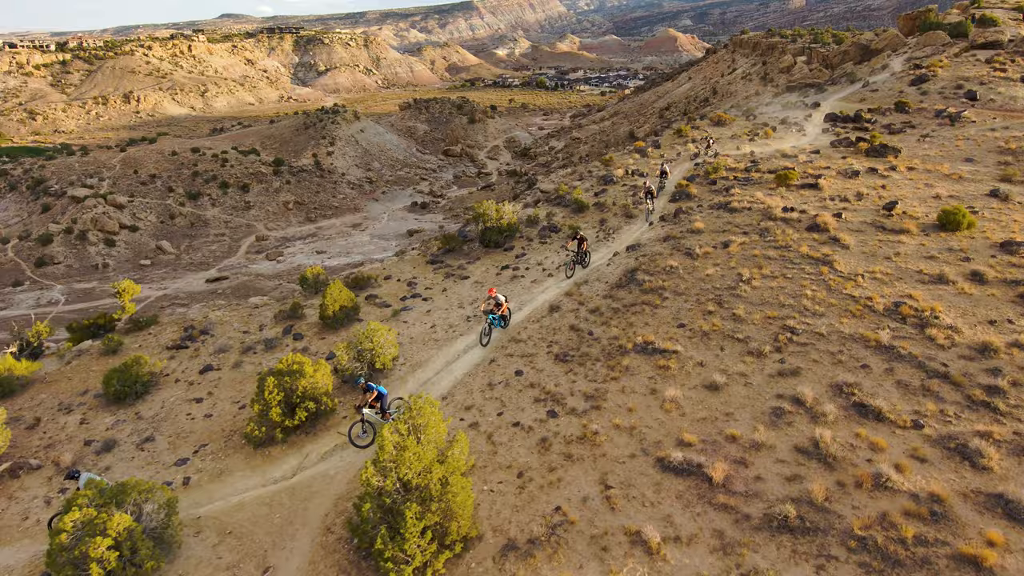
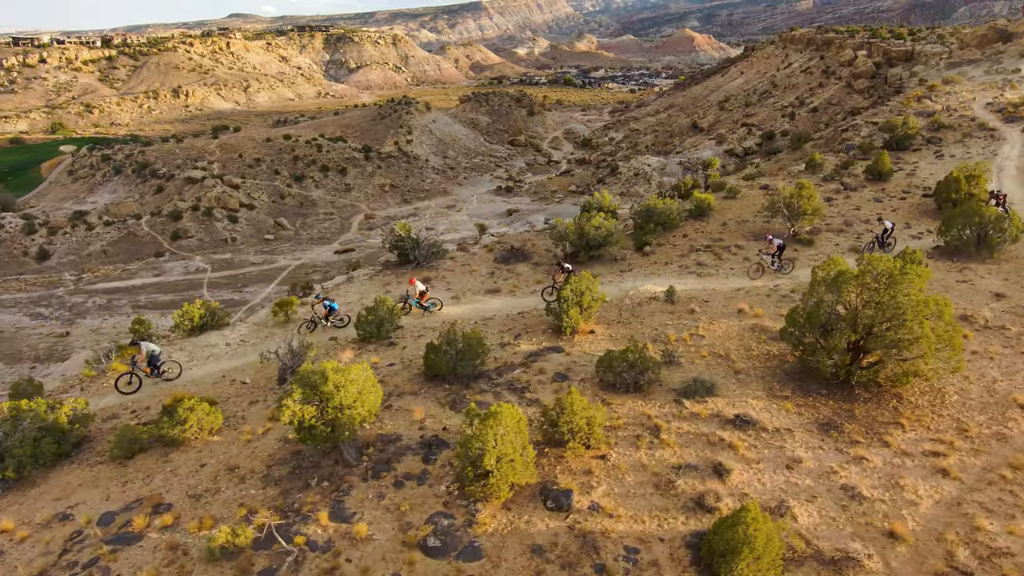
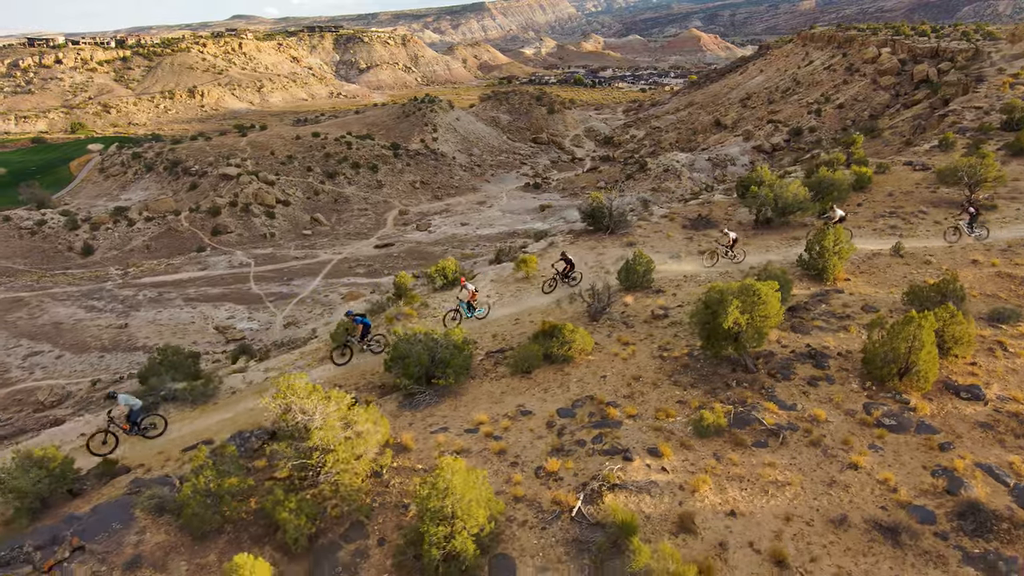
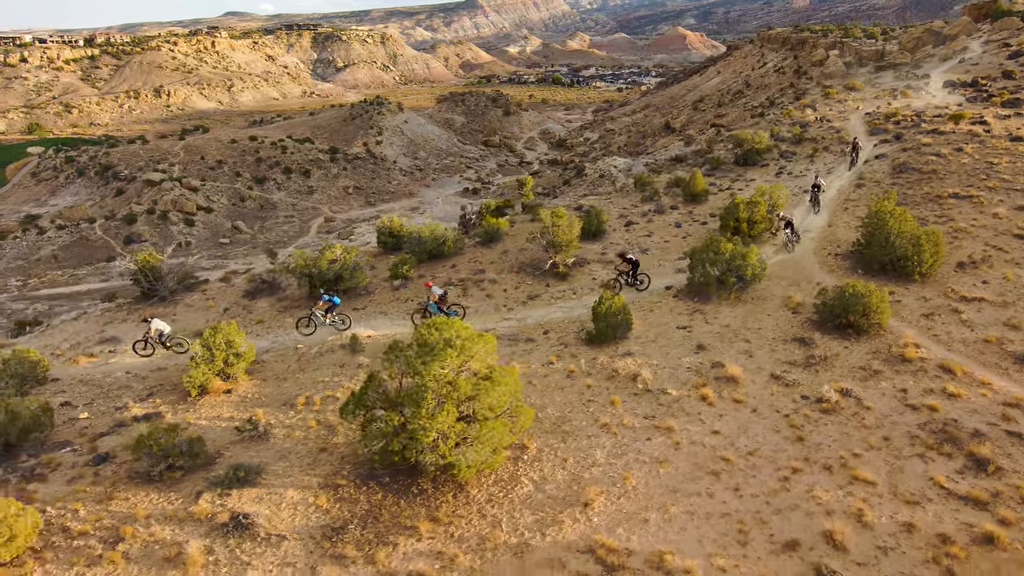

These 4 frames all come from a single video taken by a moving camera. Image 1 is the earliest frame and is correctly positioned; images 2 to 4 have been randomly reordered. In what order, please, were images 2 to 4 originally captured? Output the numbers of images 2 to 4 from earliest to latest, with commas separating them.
4, 2, 3
